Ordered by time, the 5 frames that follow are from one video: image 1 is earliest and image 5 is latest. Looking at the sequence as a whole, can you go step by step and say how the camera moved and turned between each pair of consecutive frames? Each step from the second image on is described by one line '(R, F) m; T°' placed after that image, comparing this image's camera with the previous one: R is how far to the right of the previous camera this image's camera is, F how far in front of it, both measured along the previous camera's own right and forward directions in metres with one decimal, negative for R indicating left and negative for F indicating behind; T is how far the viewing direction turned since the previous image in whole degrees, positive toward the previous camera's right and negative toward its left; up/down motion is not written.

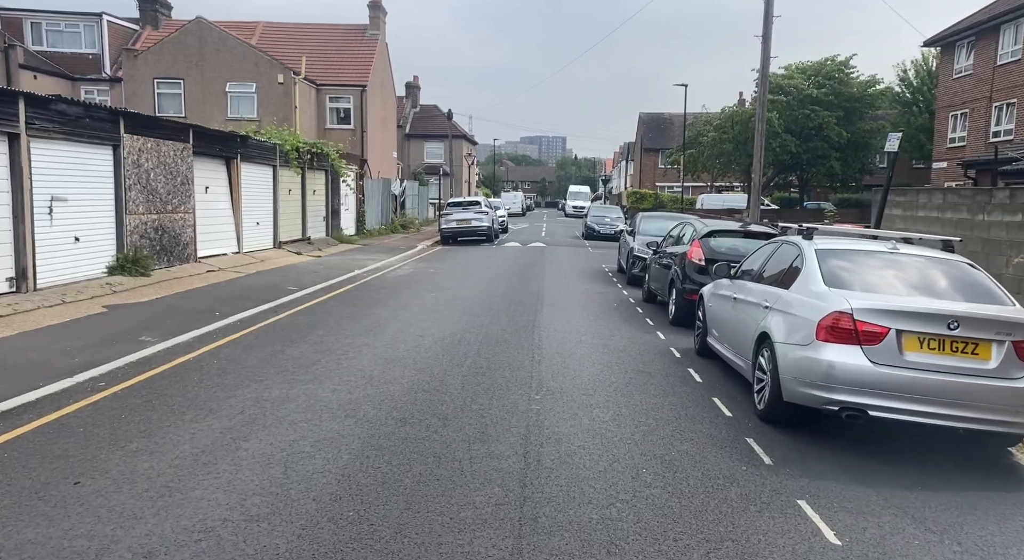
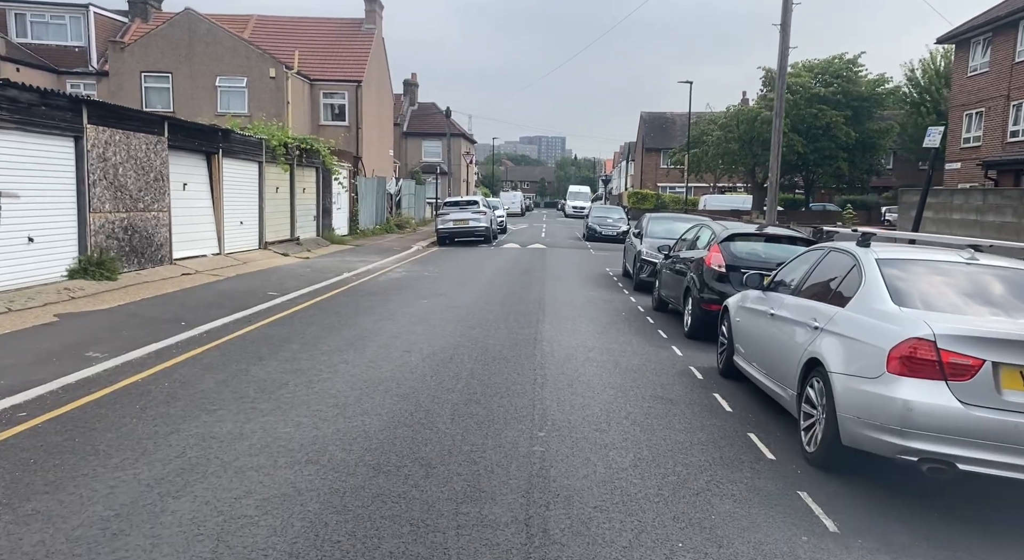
(0.0, +1.1) m; 0°
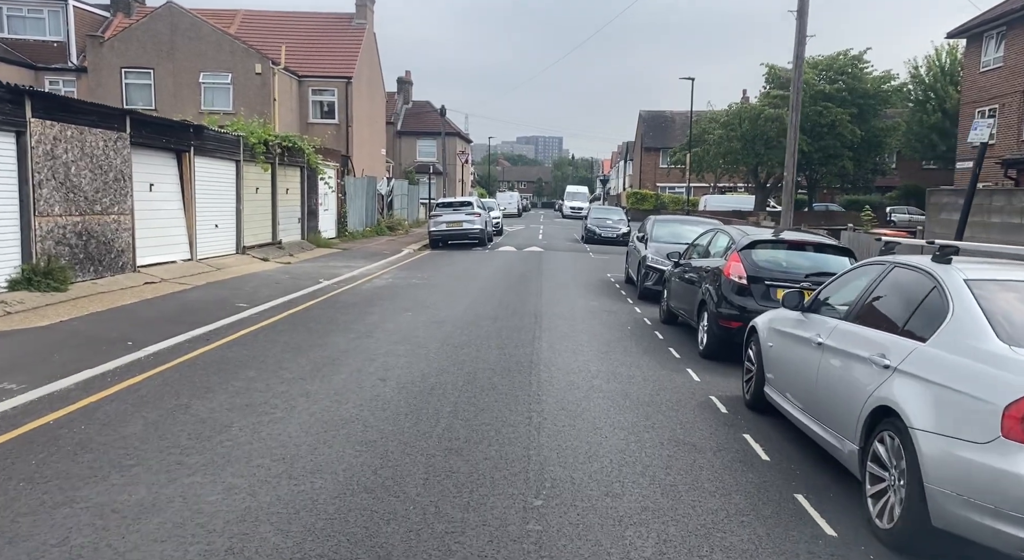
(+0.1, +1.2) m; 0°
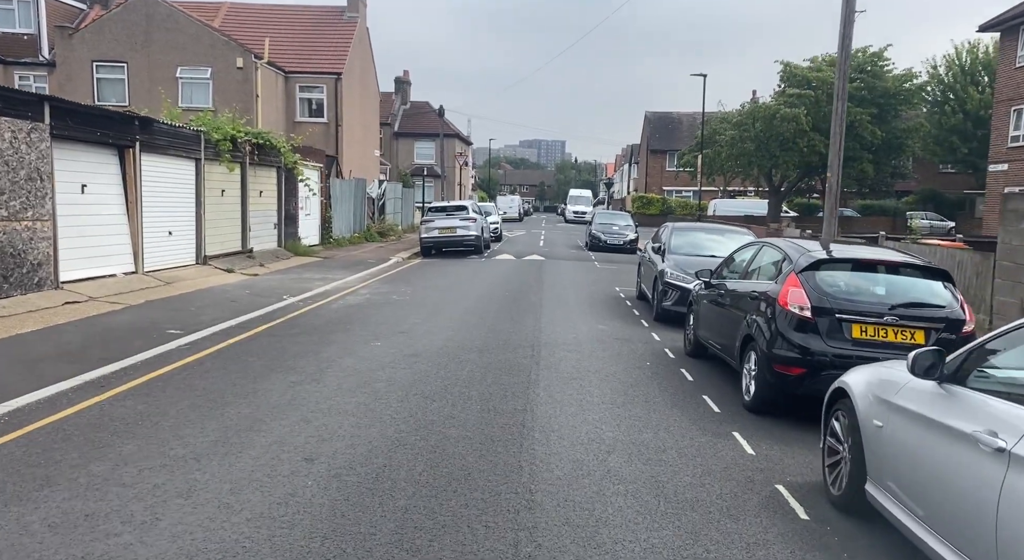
(+0.1, +2.2) m; 0°
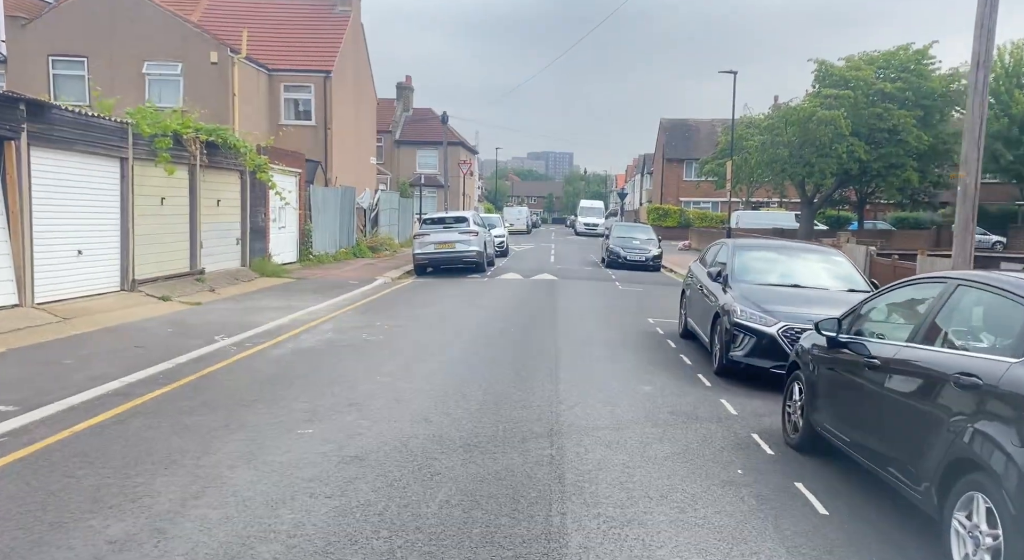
(0.0, +3.4) m; -1°
